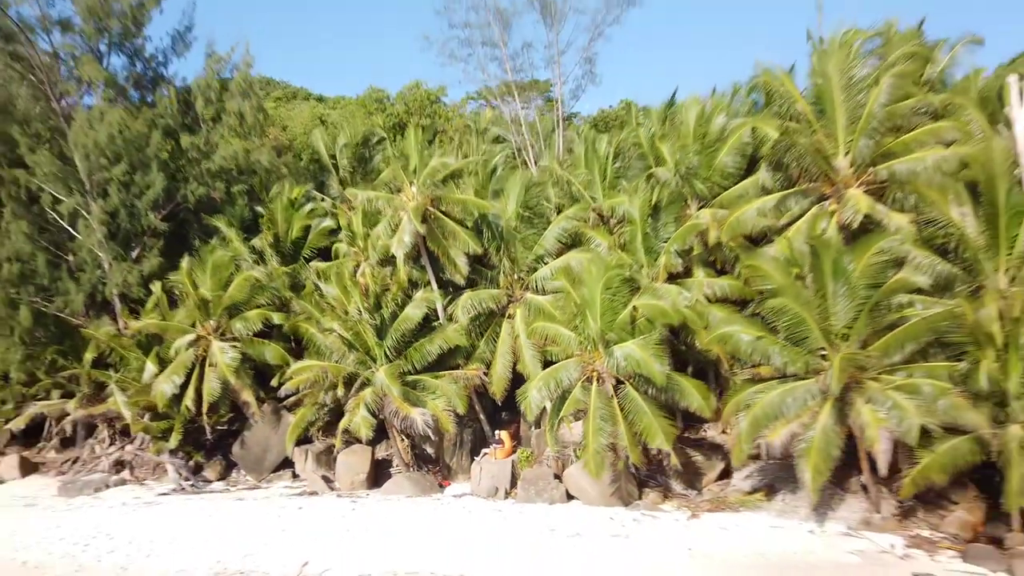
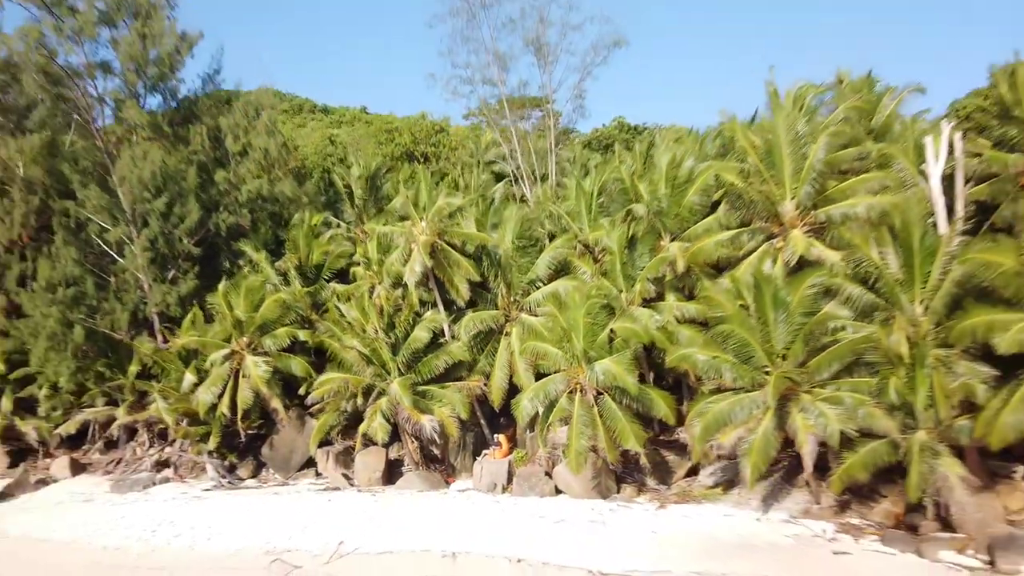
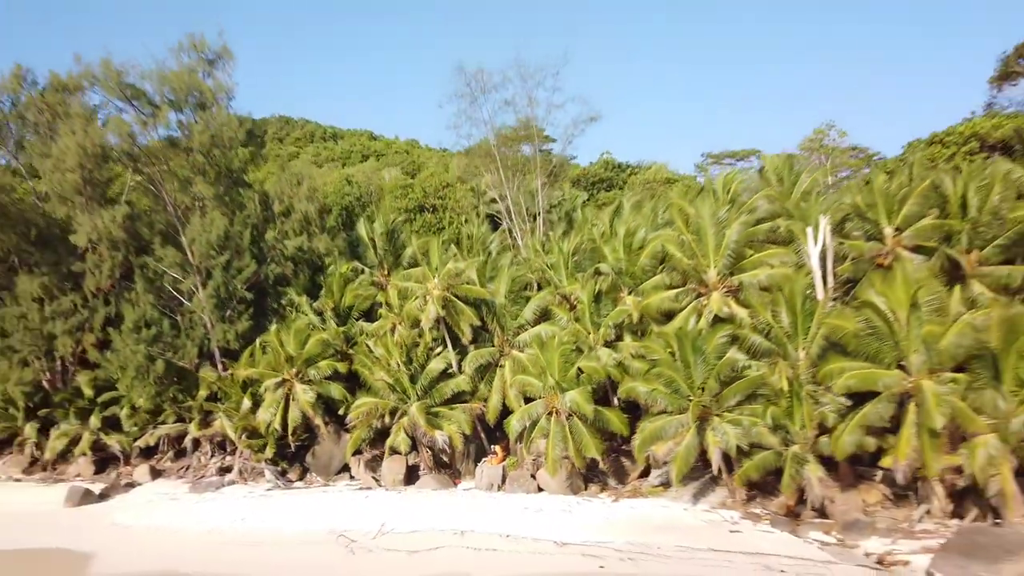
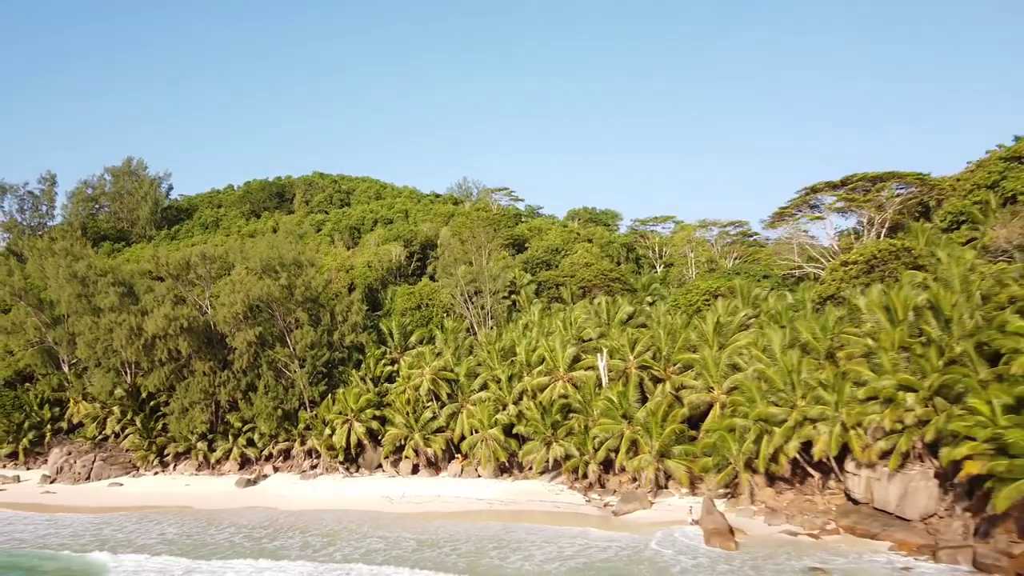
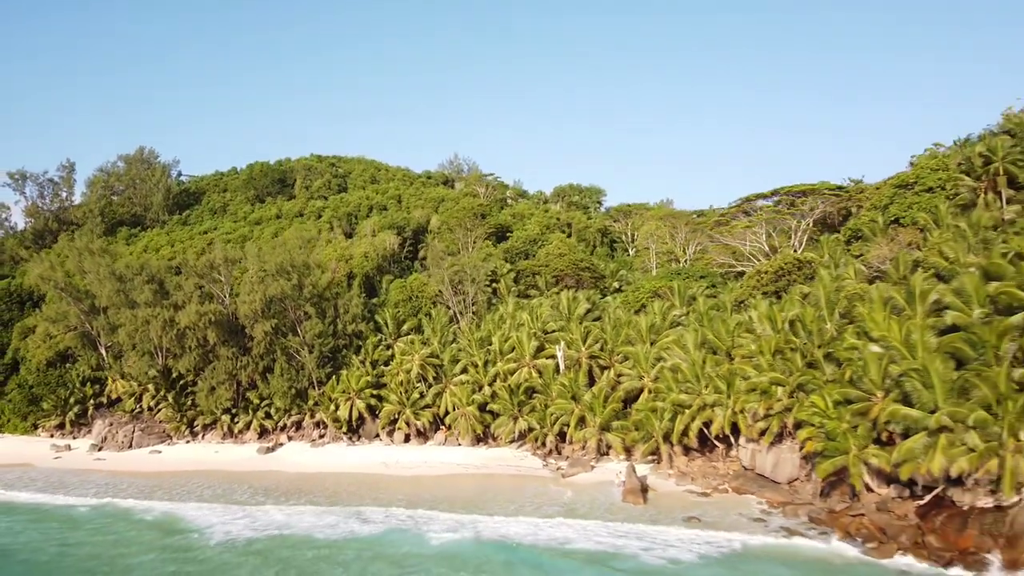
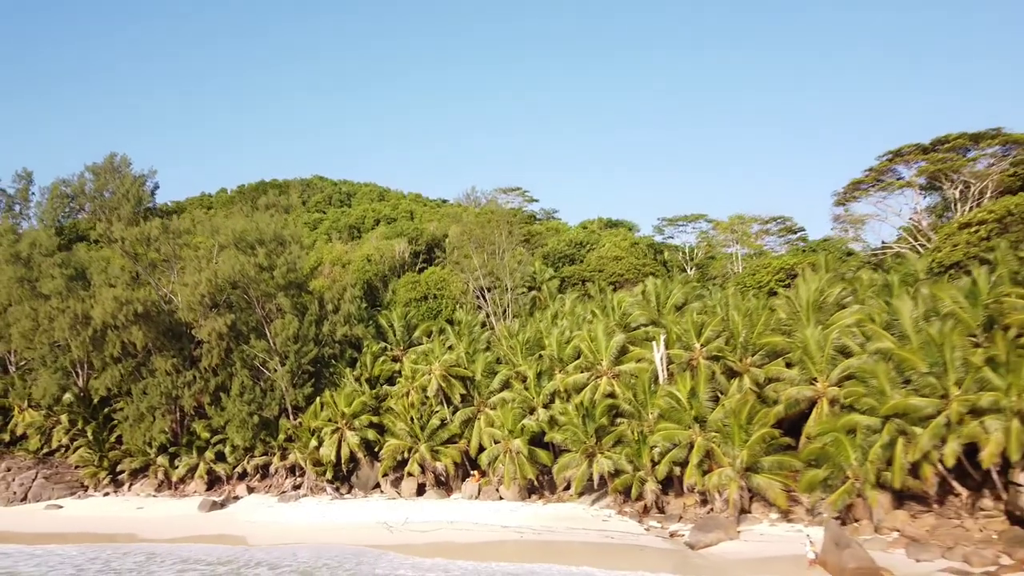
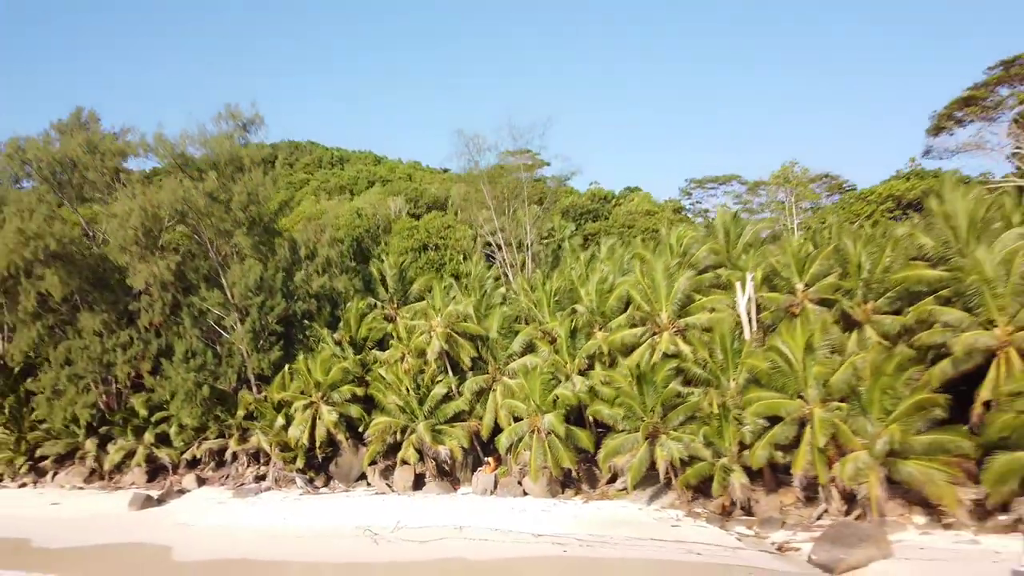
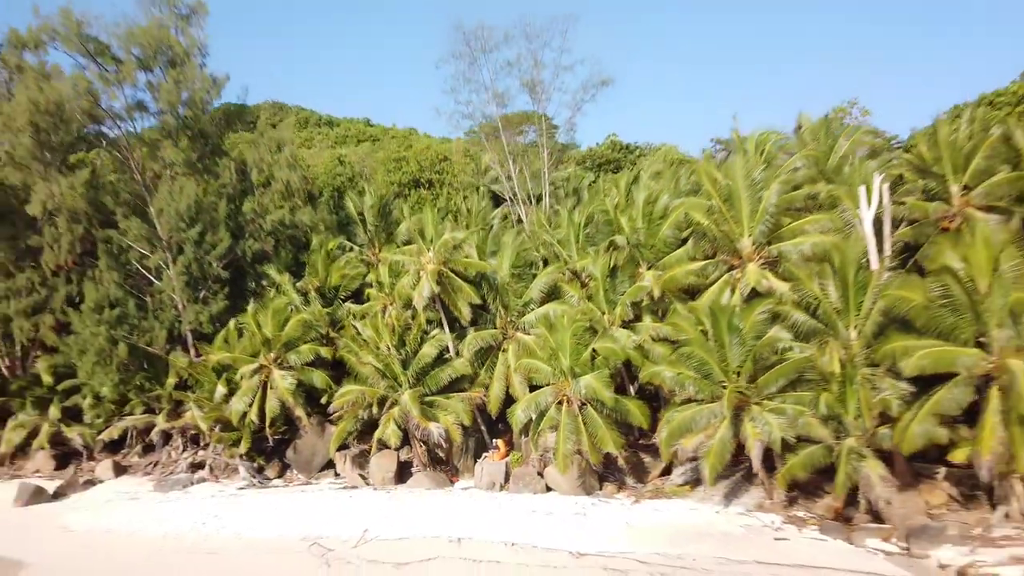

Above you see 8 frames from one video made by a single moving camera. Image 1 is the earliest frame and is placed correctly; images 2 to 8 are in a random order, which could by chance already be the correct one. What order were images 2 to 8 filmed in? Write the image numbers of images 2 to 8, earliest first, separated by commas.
2, 8, 3, 7, 6, 4, 5
